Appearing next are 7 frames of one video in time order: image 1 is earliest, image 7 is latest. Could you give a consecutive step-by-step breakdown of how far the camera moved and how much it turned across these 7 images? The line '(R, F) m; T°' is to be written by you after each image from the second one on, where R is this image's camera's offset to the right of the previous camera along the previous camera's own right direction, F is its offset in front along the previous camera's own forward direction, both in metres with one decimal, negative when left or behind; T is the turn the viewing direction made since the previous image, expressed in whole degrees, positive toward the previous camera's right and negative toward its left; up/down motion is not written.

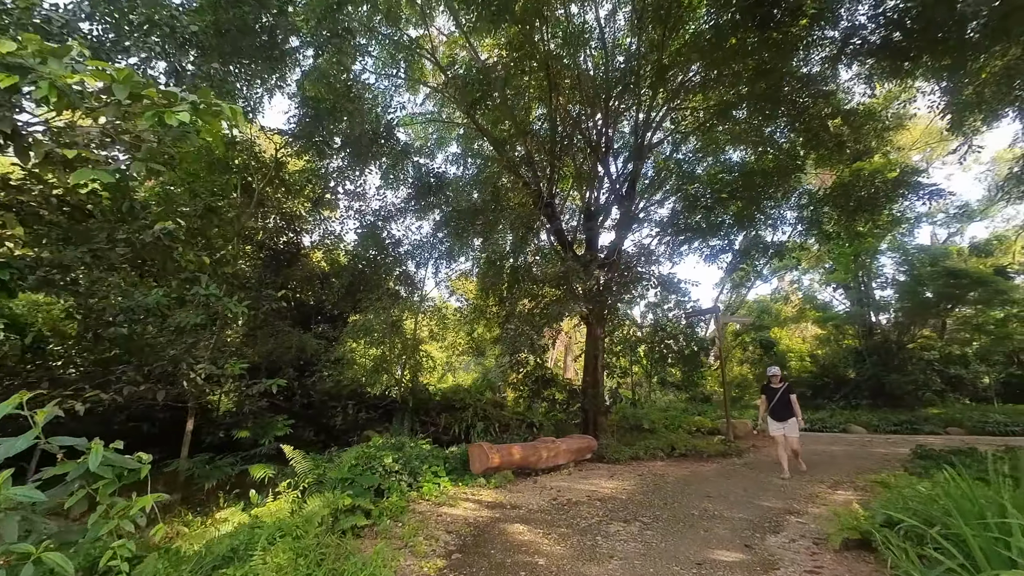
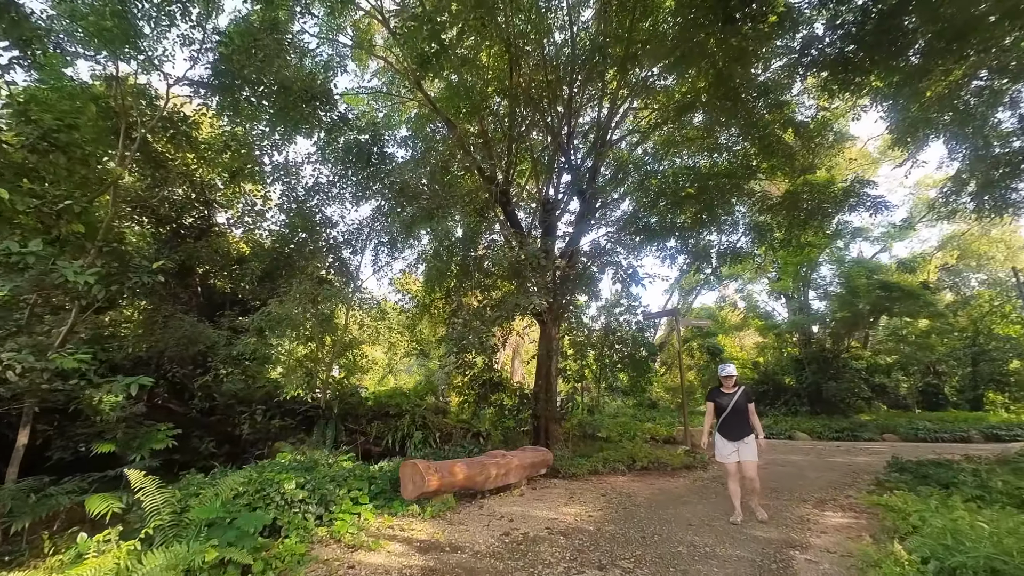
(0.0, +0.6) m; +7°
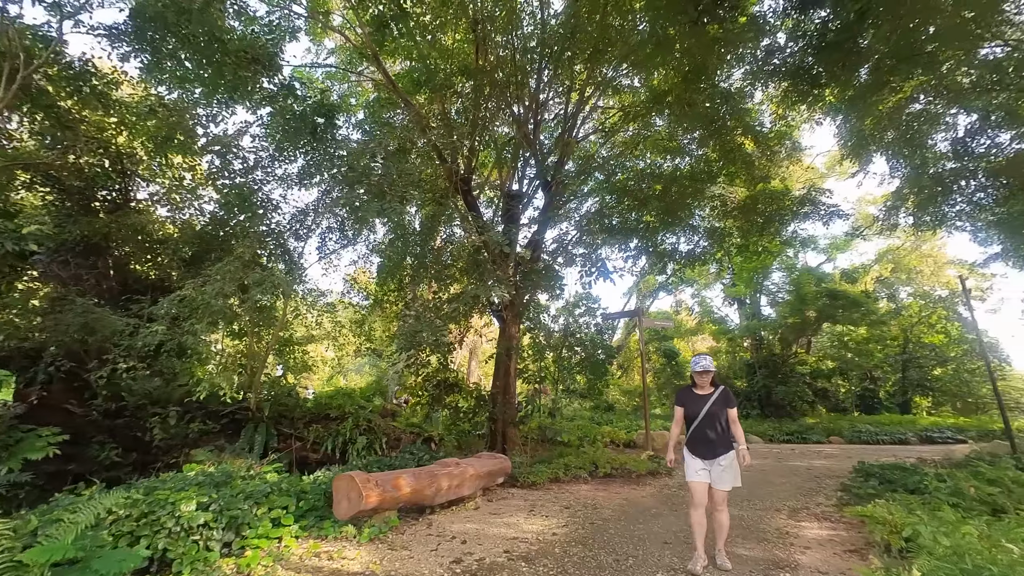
(0.0, +0.3) m; +5°
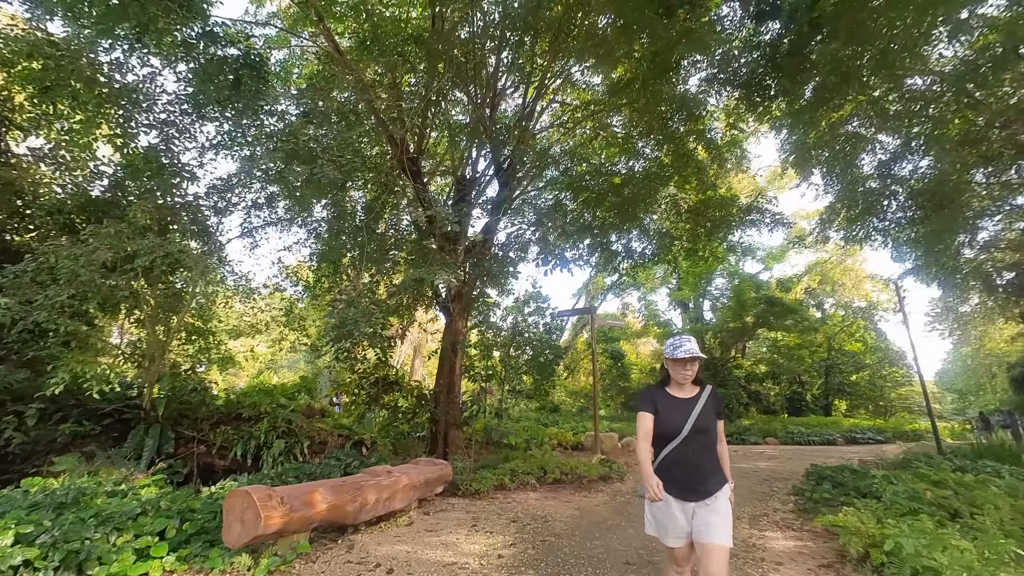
(0.0, +0.3) m; +7°
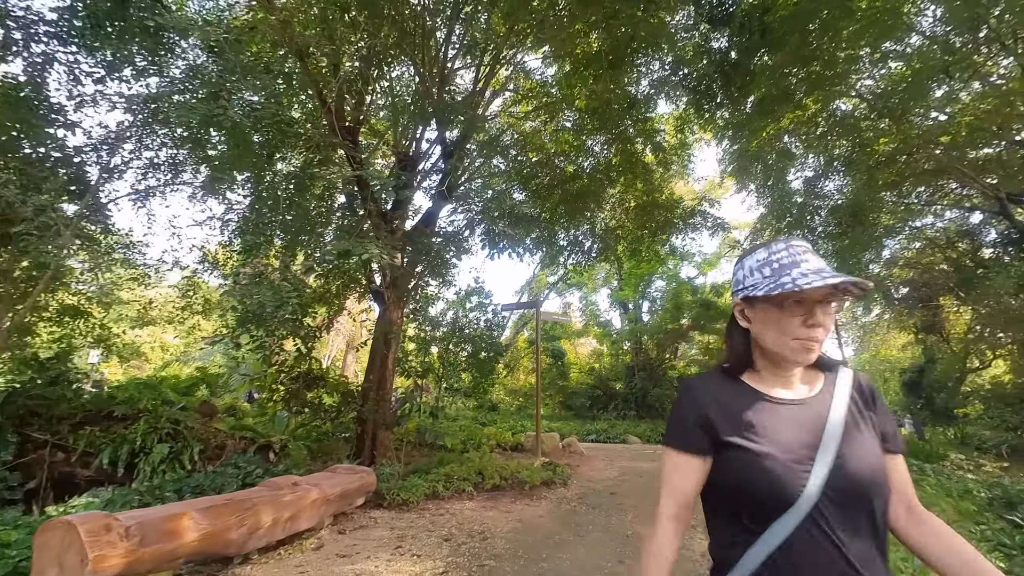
(0.0, +0.3) m; +7°
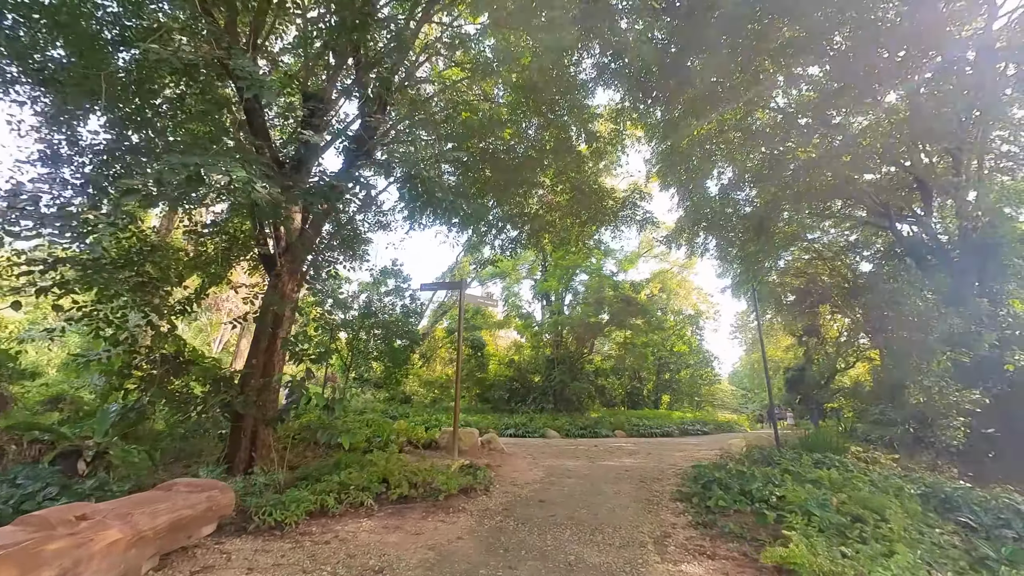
(0.0, +0.5) m; +10°
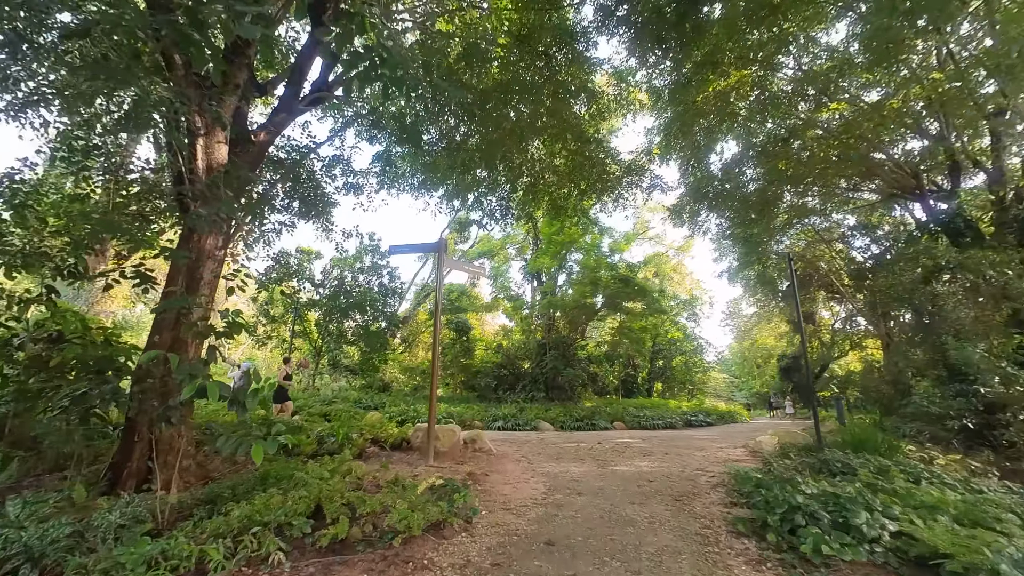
(0.0, +0.9) m; +2°
